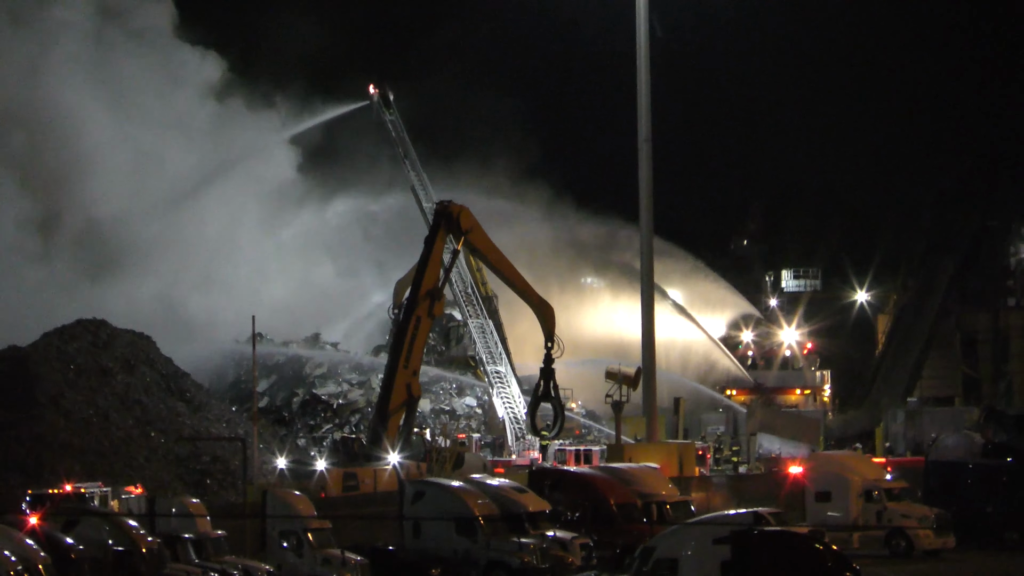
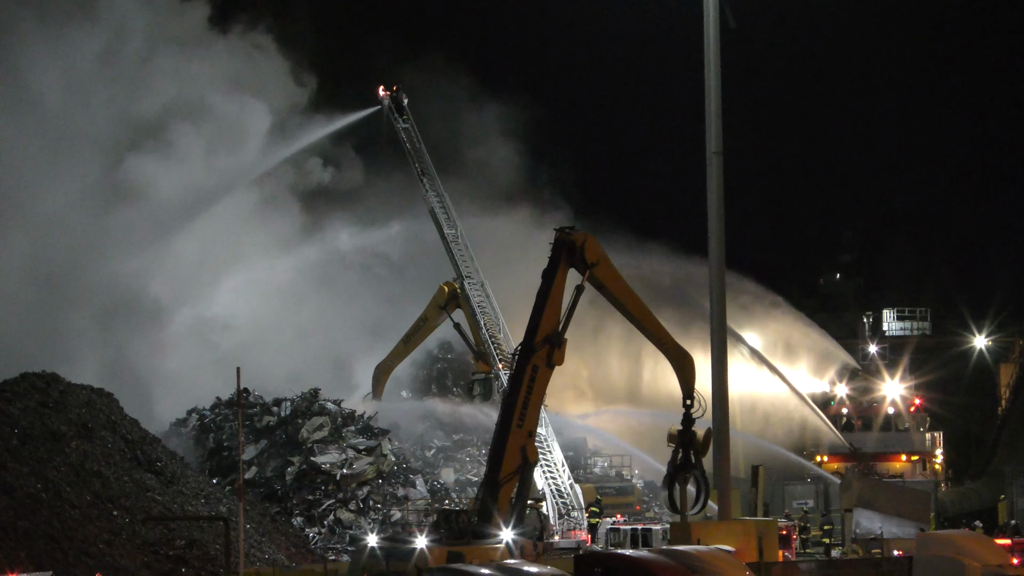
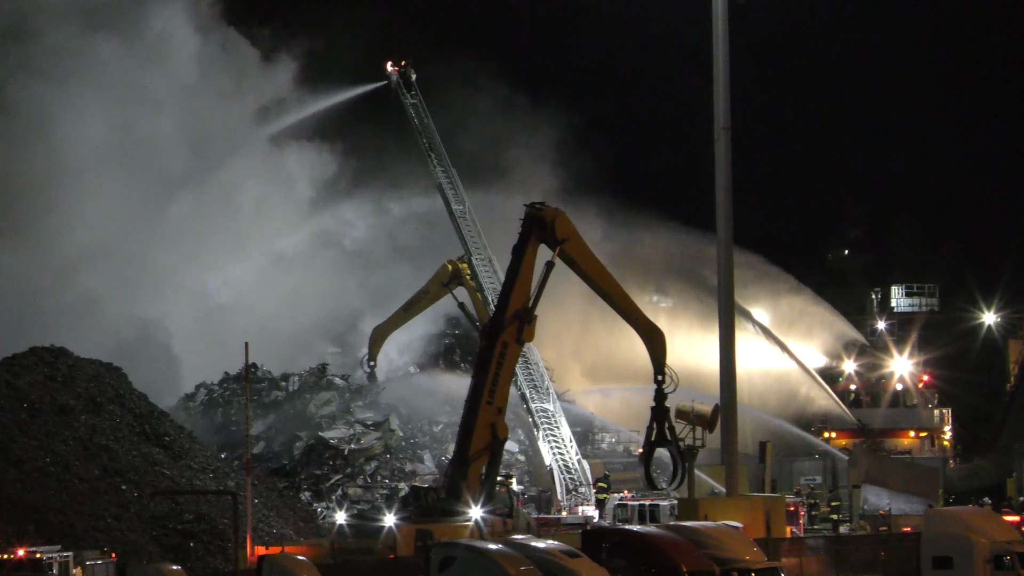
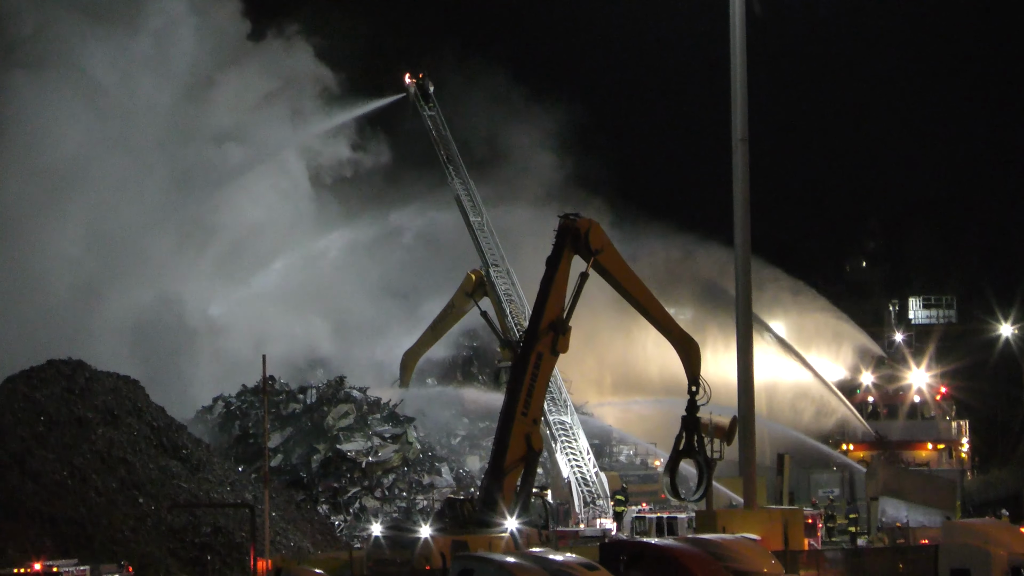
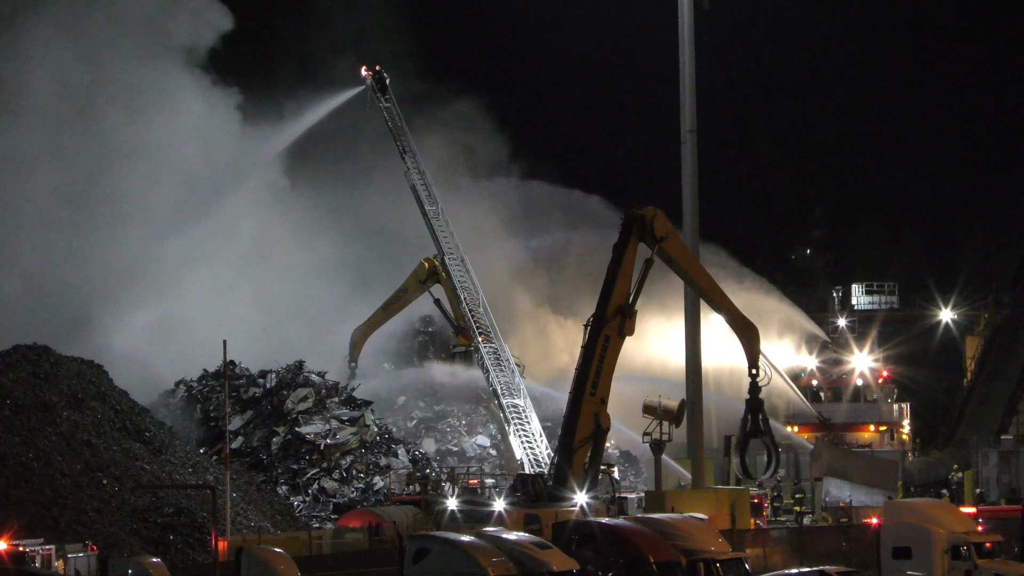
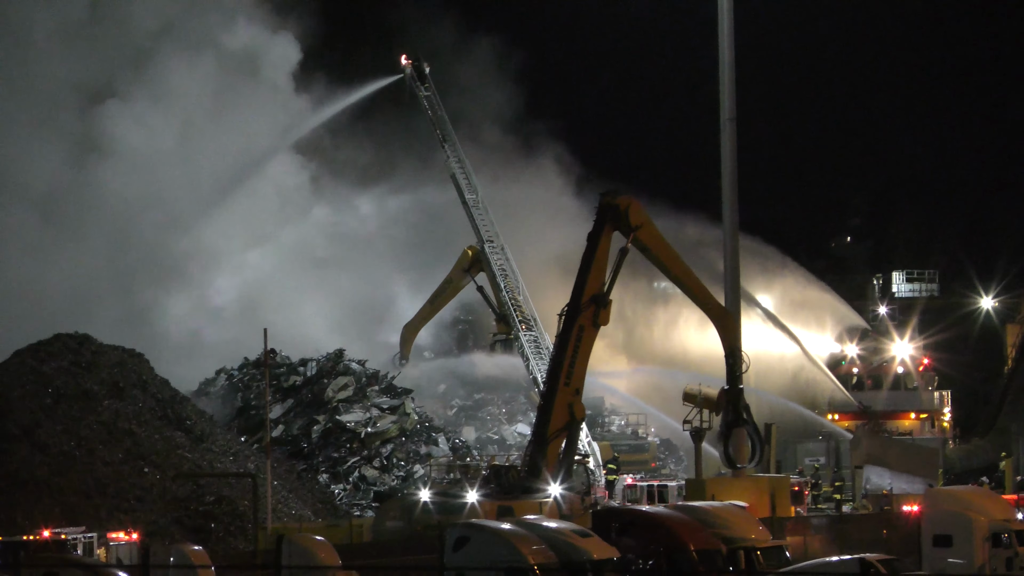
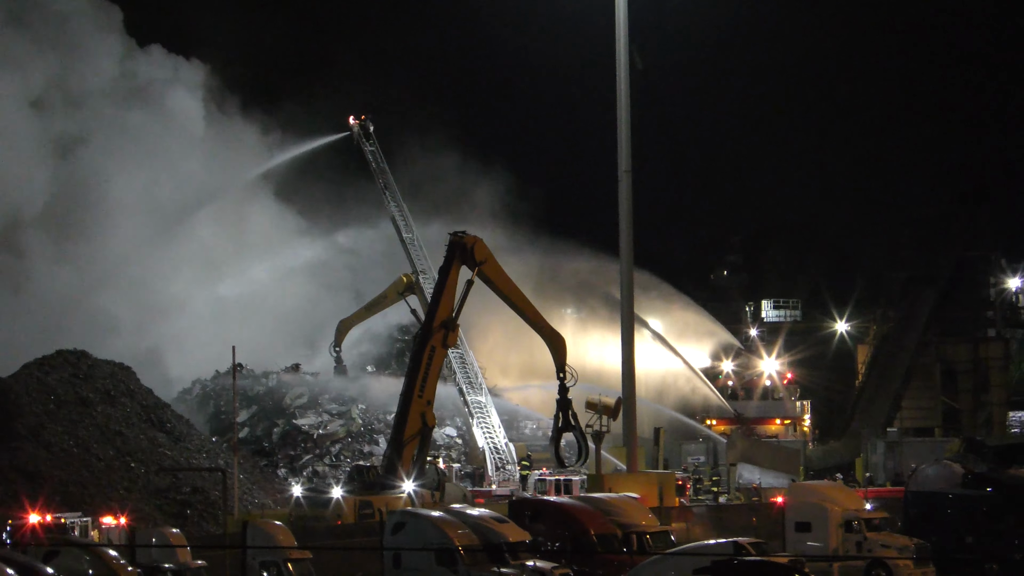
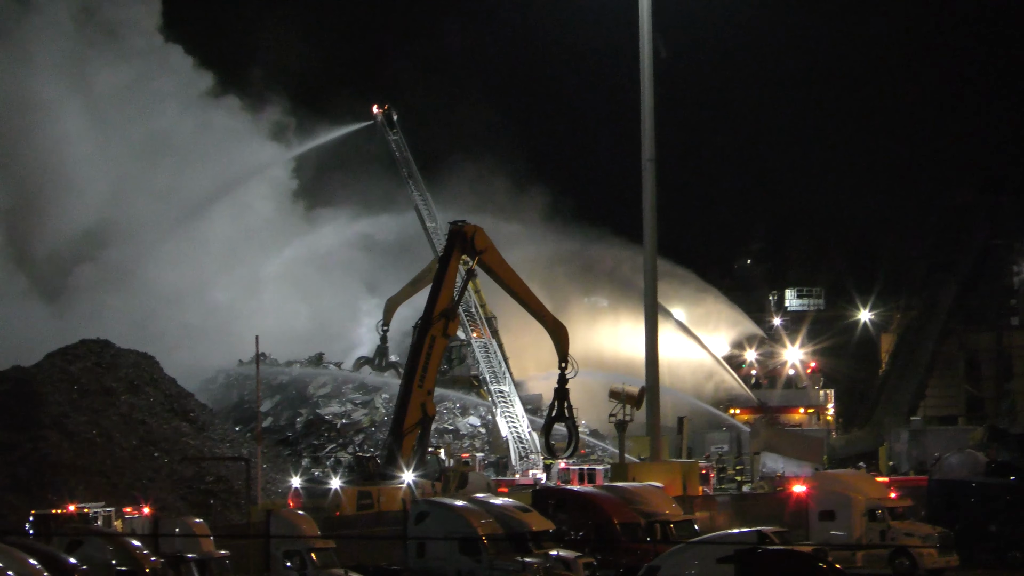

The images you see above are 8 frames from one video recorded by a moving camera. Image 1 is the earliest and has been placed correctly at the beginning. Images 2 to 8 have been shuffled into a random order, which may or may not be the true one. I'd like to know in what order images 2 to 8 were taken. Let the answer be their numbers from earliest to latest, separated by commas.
8, 7, 3, 4, 2, 6, 5
